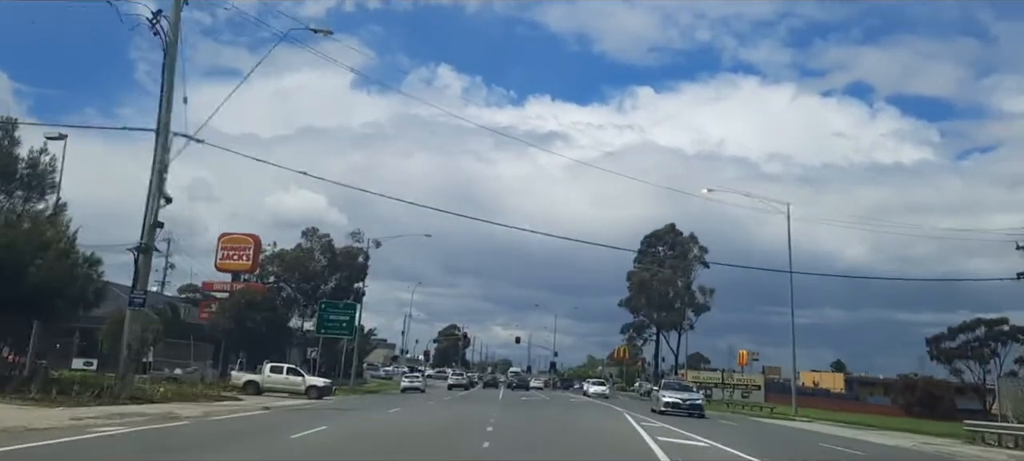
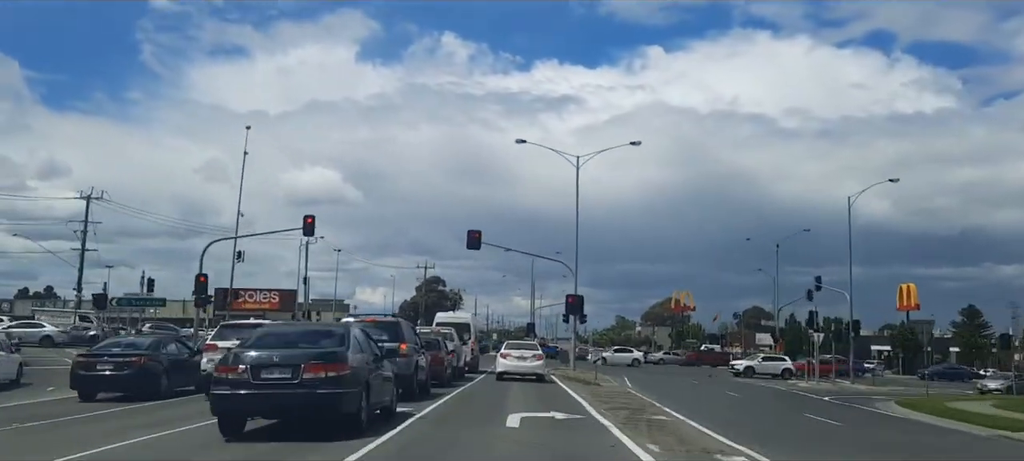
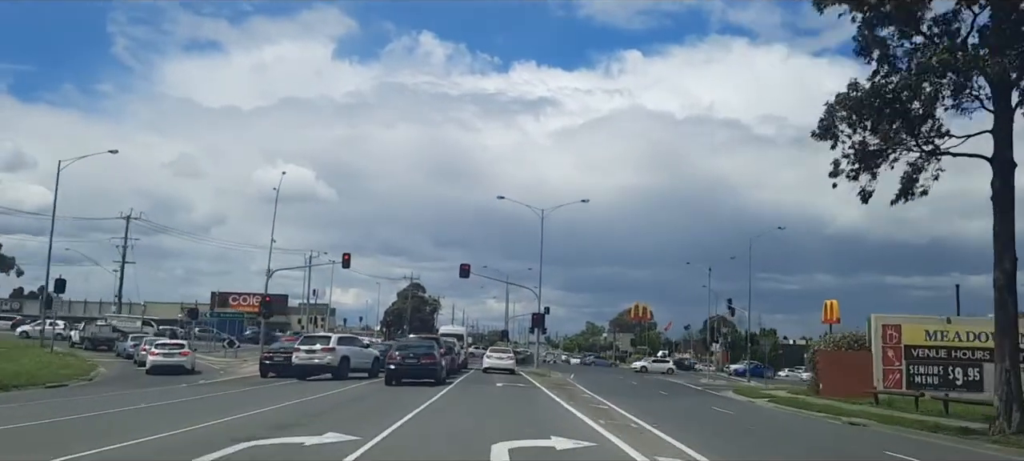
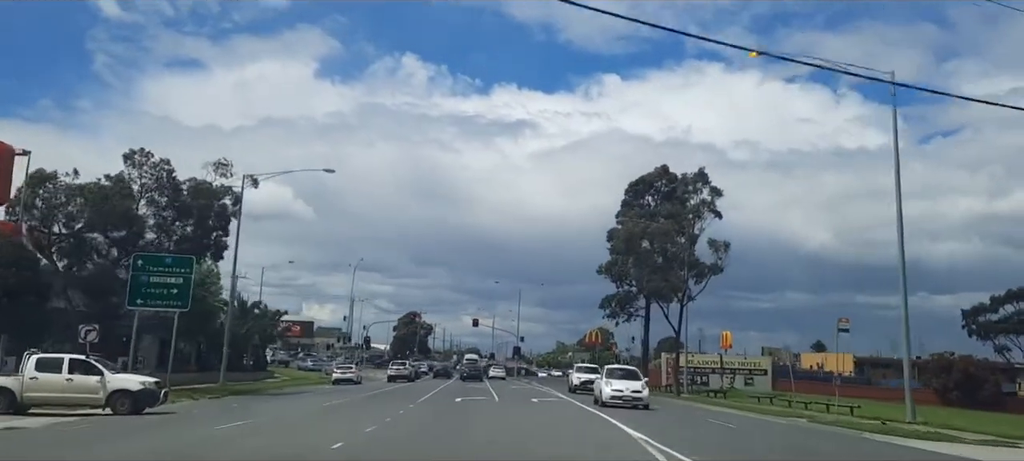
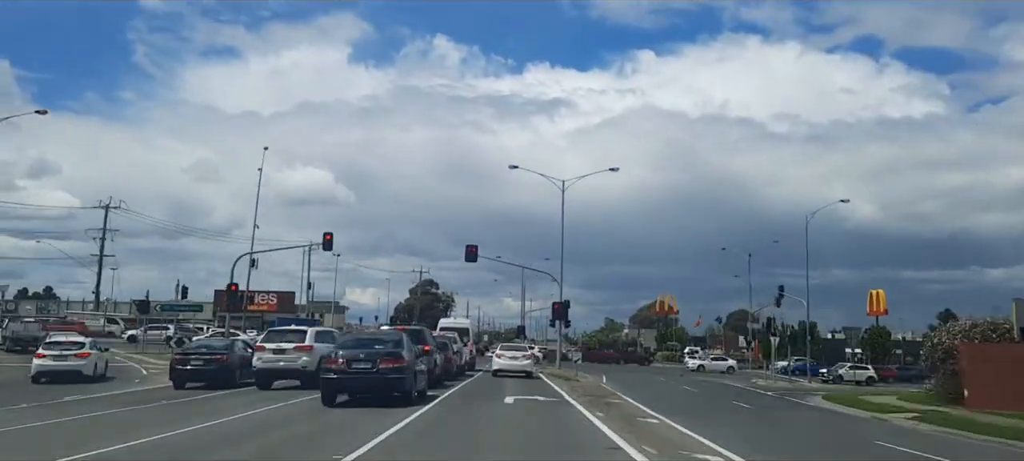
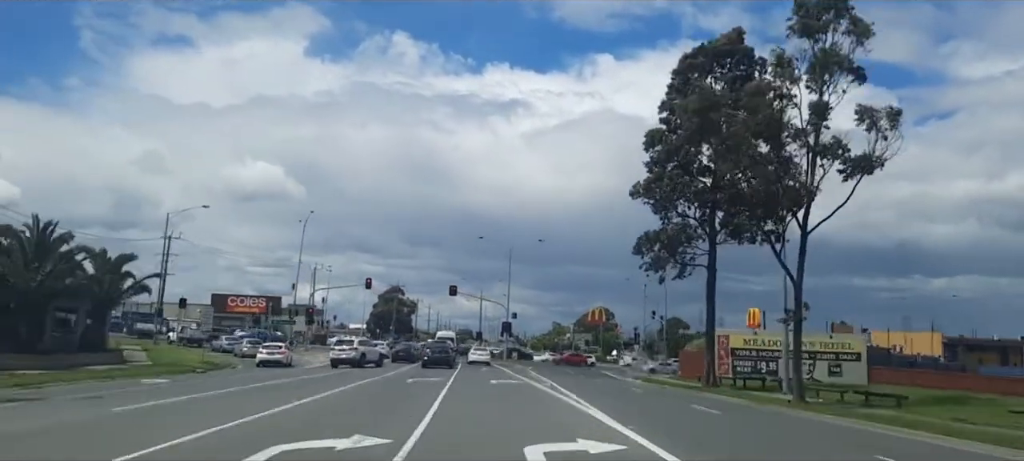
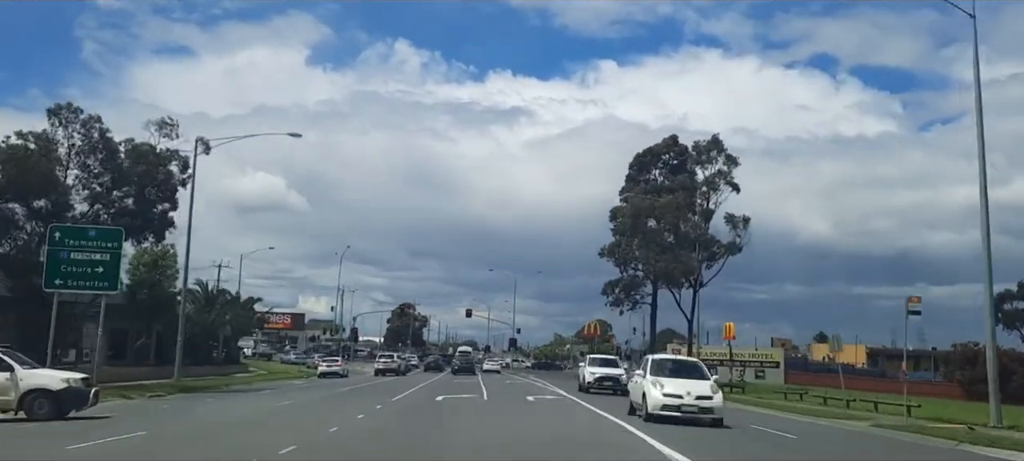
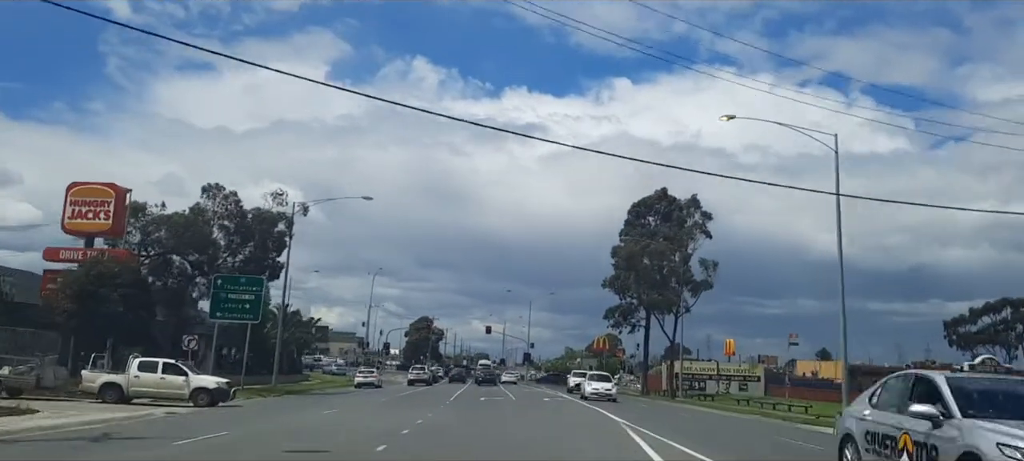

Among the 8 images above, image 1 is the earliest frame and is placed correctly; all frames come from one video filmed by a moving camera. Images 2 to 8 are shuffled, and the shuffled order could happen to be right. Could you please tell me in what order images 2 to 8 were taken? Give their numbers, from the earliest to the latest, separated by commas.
8, 4, 7, 6, 3, 5, 2
